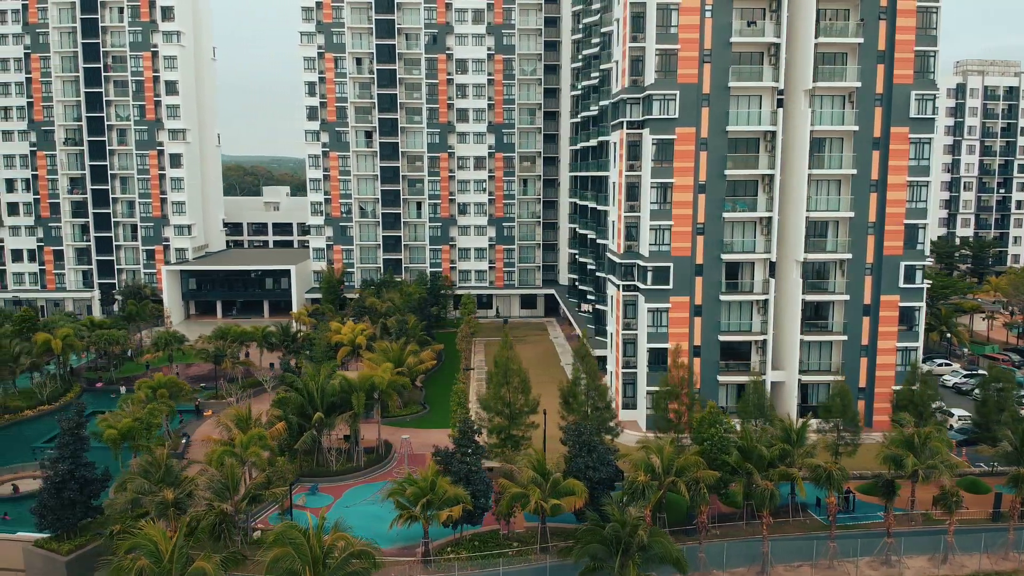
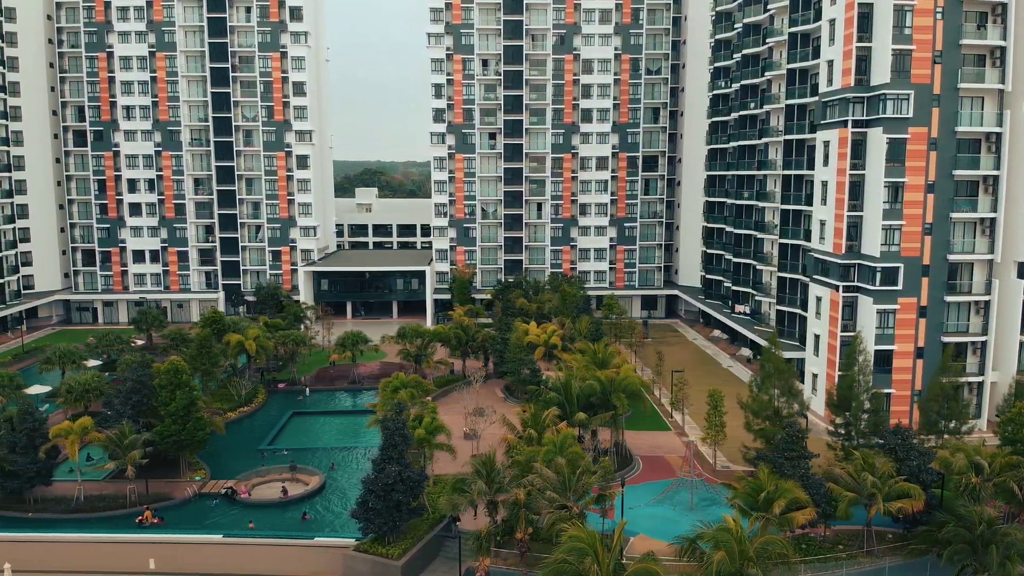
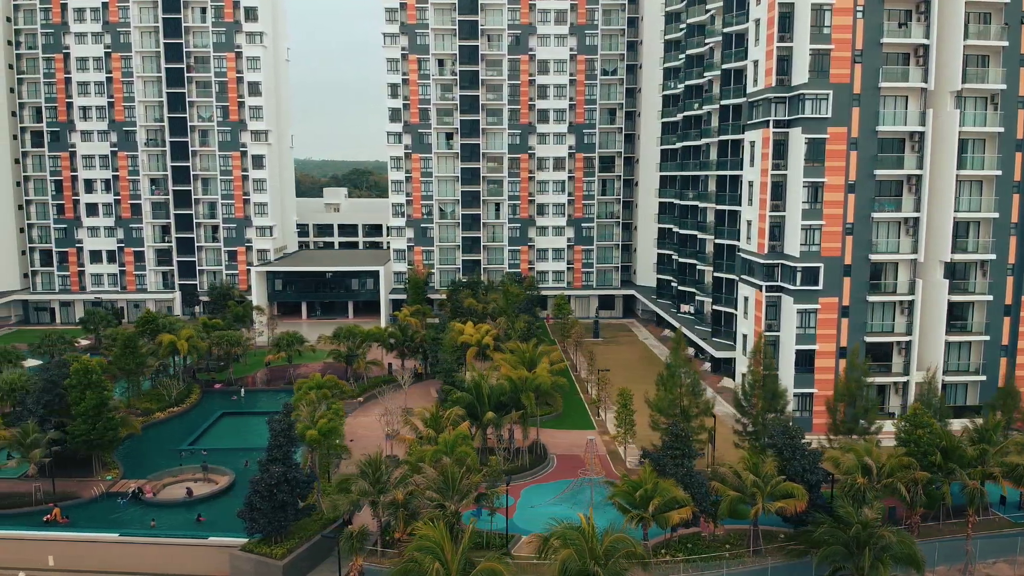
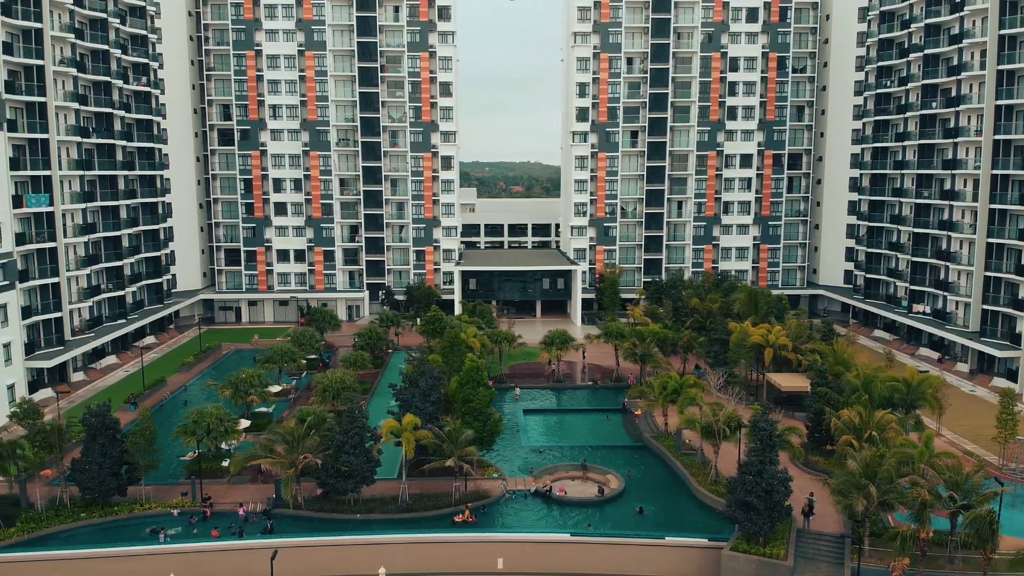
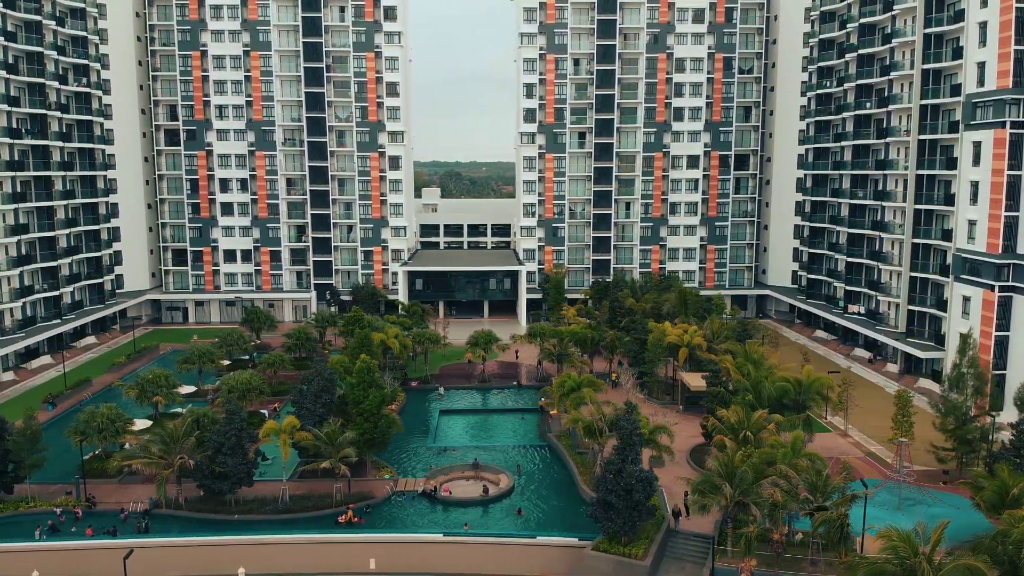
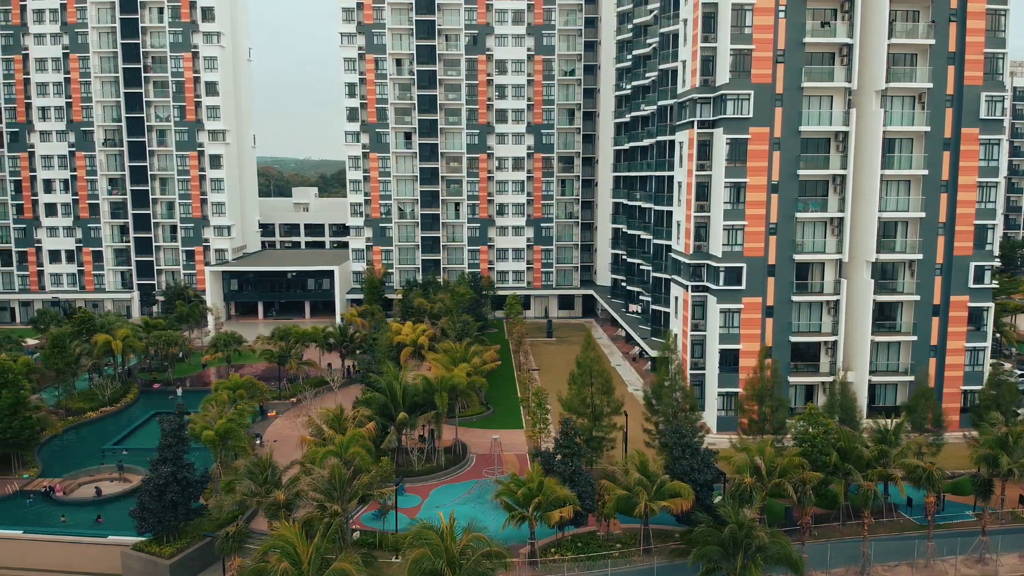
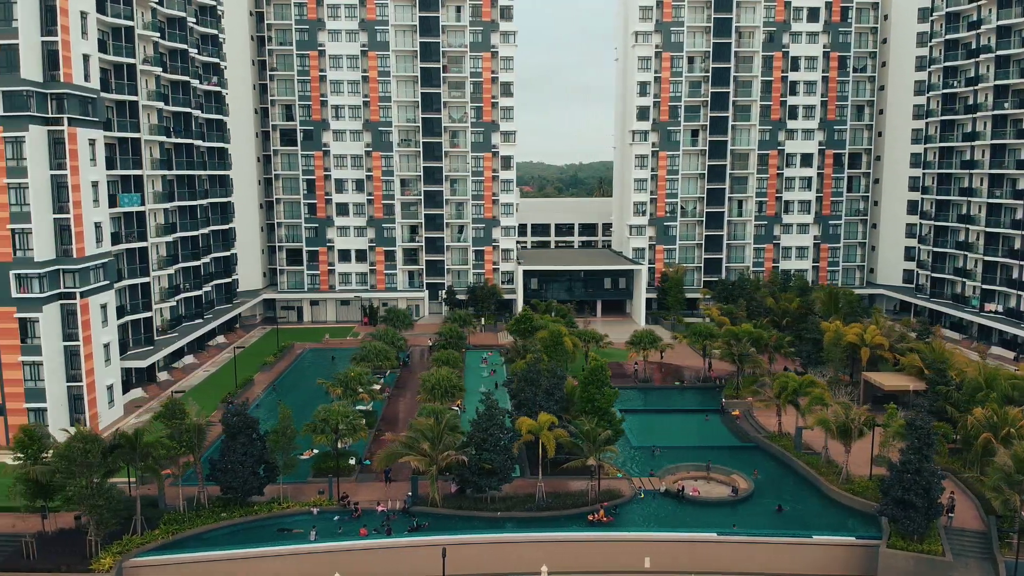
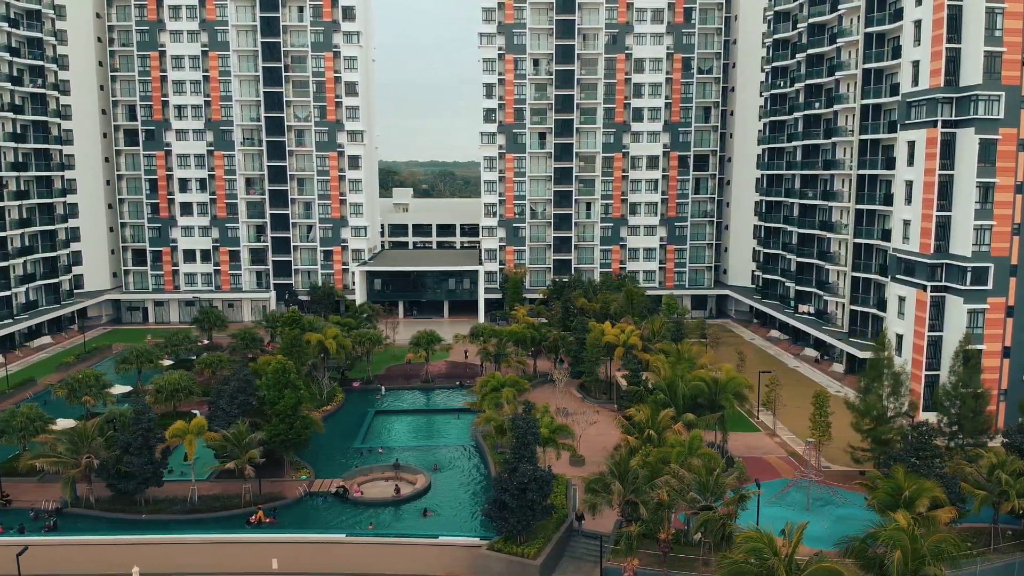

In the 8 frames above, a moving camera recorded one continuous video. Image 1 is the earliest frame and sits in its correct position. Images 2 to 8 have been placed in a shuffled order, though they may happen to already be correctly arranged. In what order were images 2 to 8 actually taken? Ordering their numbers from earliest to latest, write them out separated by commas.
6, 3, 2, 8, 5, 4, 7
